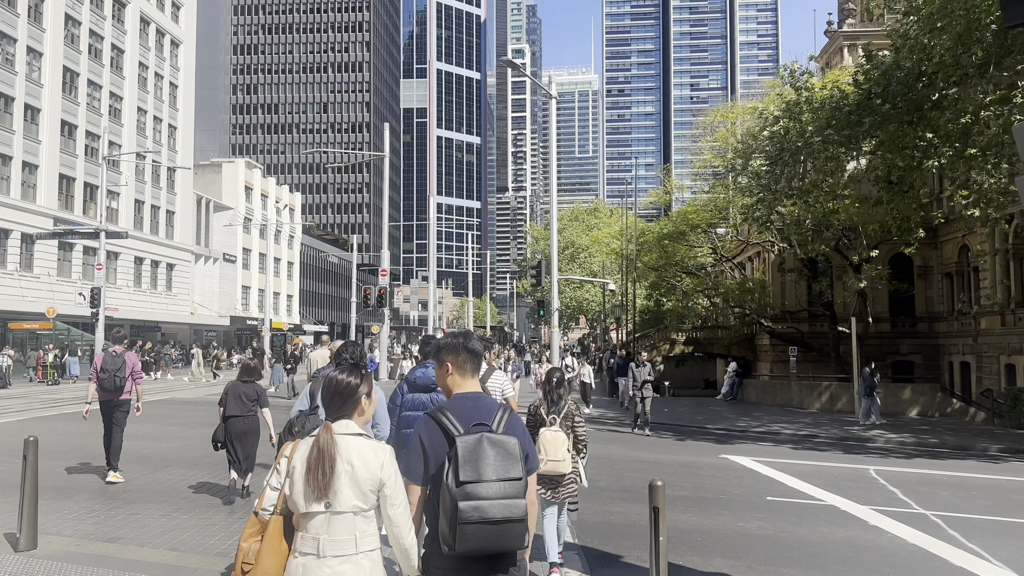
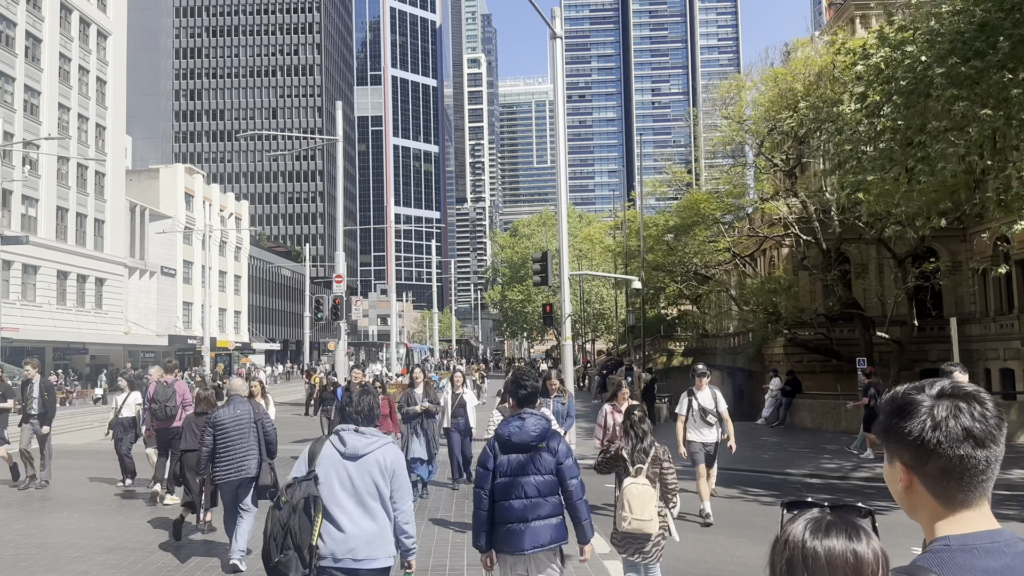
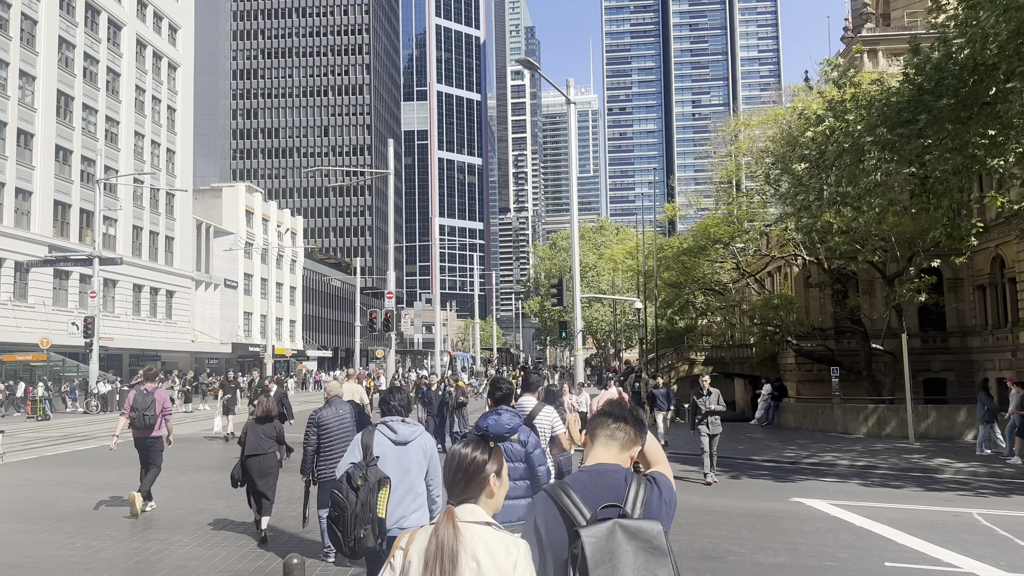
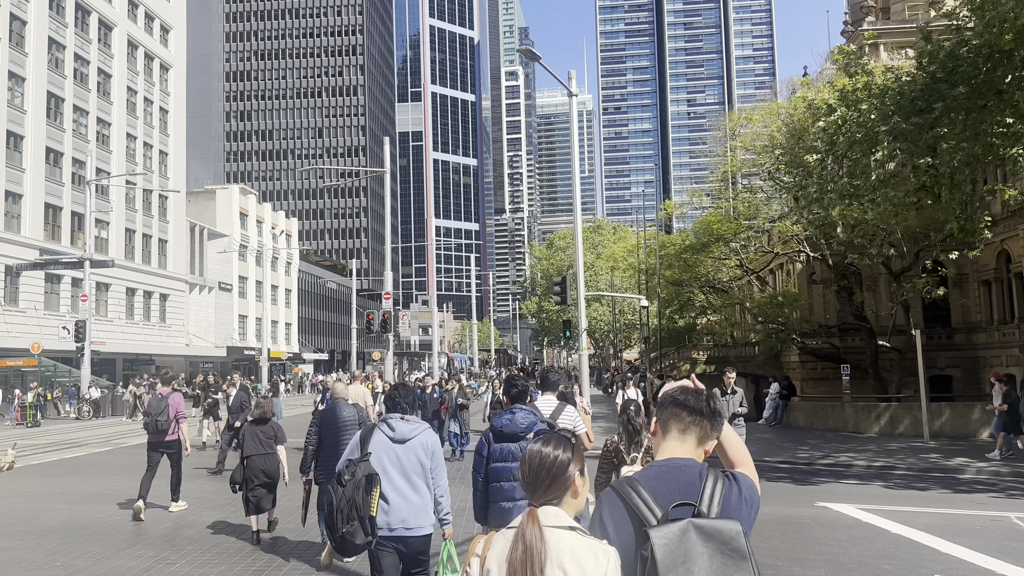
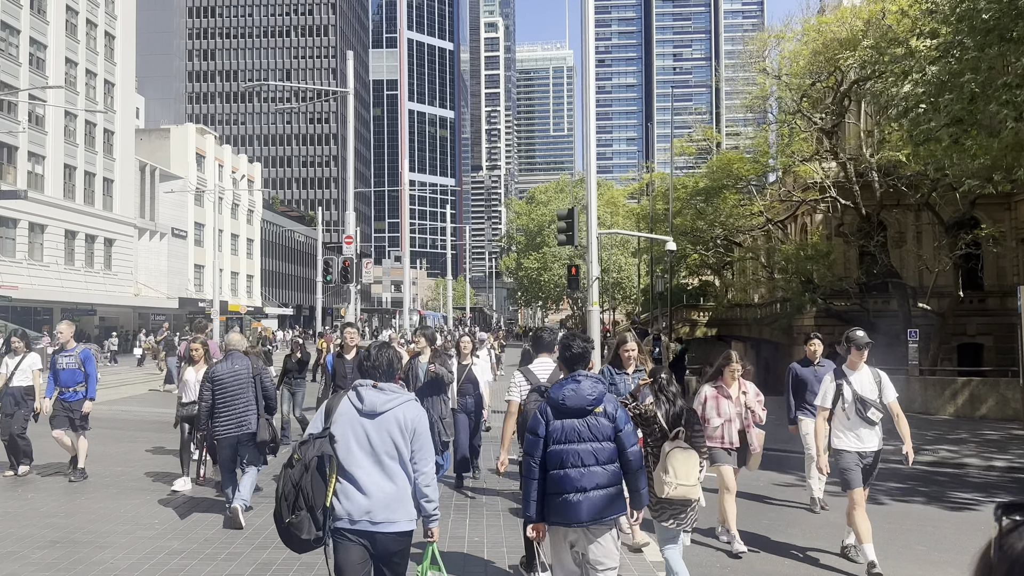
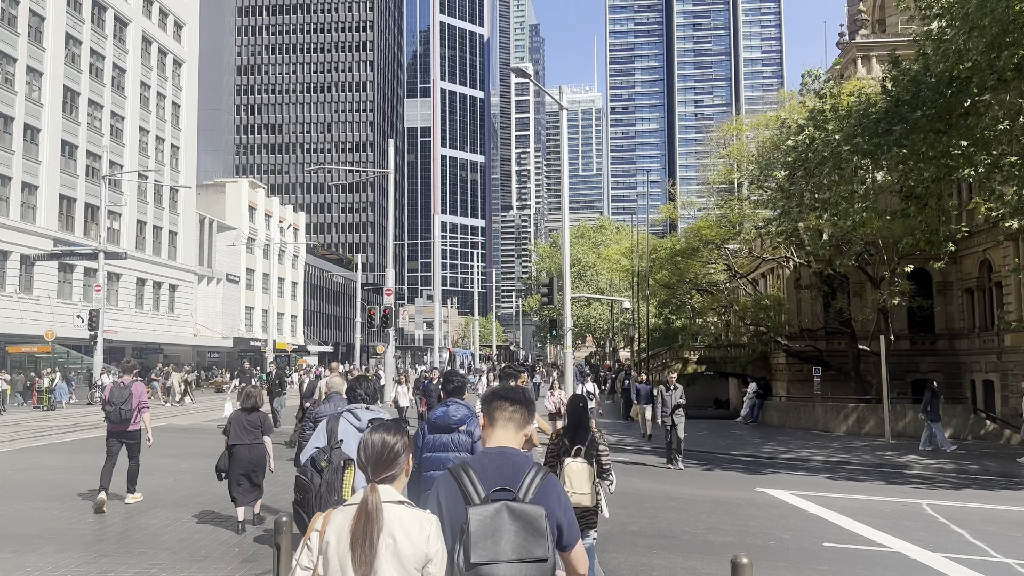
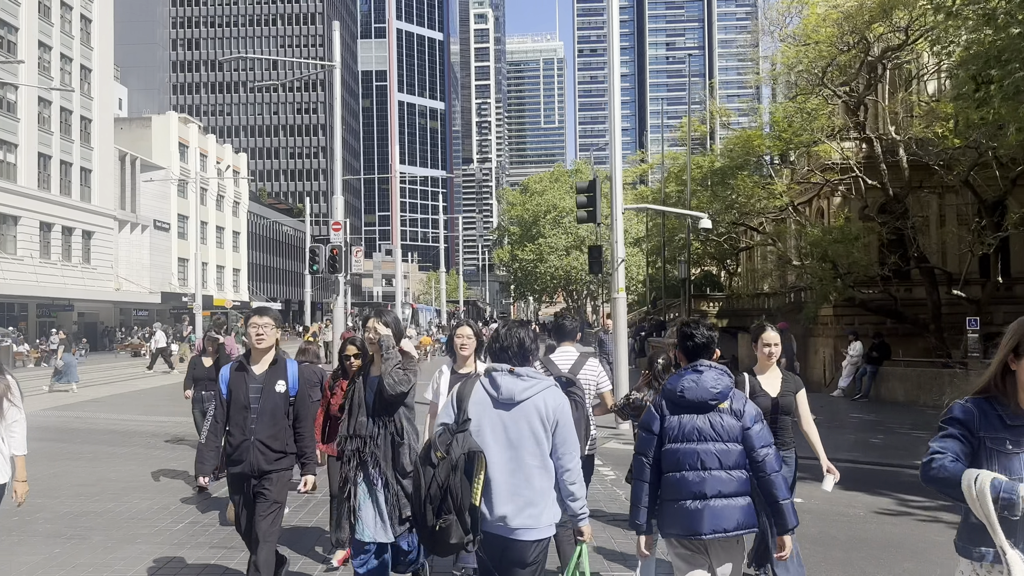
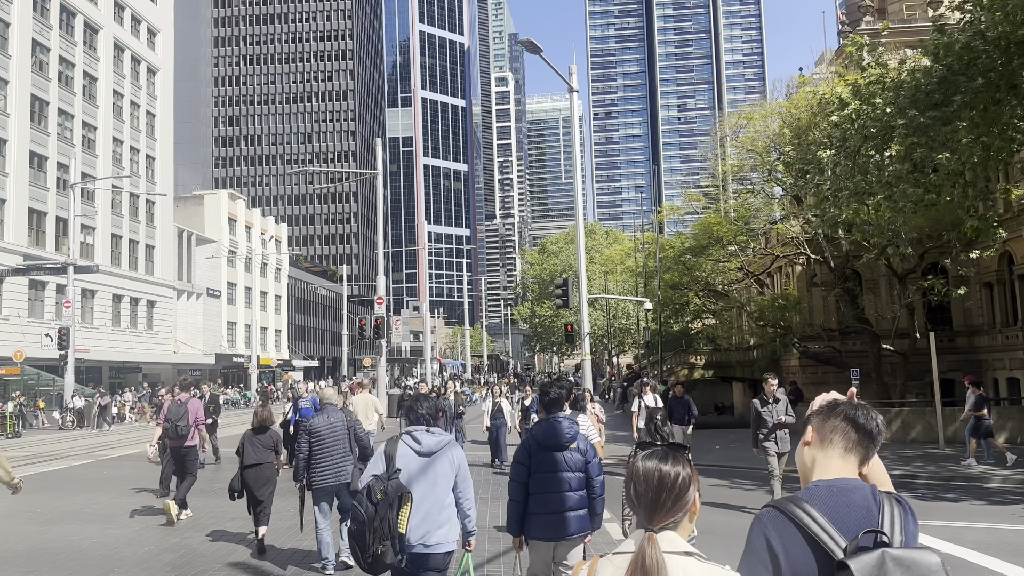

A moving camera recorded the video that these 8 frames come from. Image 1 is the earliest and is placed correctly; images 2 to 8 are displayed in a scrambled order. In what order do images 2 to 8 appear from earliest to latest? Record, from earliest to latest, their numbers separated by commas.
6, 3, 4, 8, 2, 5, 7
